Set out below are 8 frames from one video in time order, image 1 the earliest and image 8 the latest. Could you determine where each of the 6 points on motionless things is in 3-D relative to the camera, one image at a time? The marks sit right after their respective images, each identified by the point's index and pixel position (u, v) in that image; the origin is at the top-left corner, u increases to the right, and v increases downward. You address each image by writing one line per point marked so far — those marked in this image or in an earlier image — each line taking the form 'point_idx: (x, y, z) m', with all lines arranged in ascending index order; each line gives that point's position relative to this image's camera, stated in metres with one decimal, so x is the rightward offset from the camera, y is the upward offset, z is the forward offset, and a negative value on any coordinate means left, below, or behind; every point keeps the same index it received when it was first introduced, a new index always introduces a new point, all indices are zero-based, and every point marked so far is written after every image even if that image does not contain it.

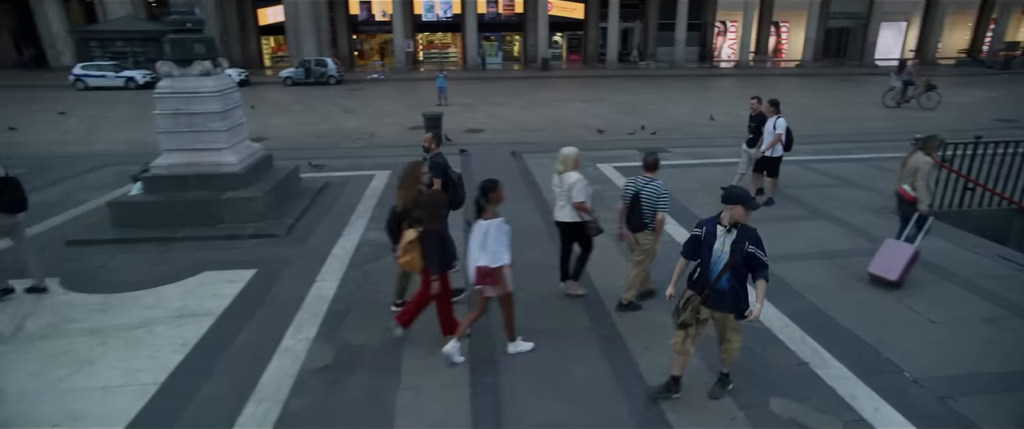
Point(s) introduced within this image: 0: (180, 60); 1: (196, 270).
0: (-4.6, +2.2, +8.3) m
1: (-3.7, -0.7, +7.0) m
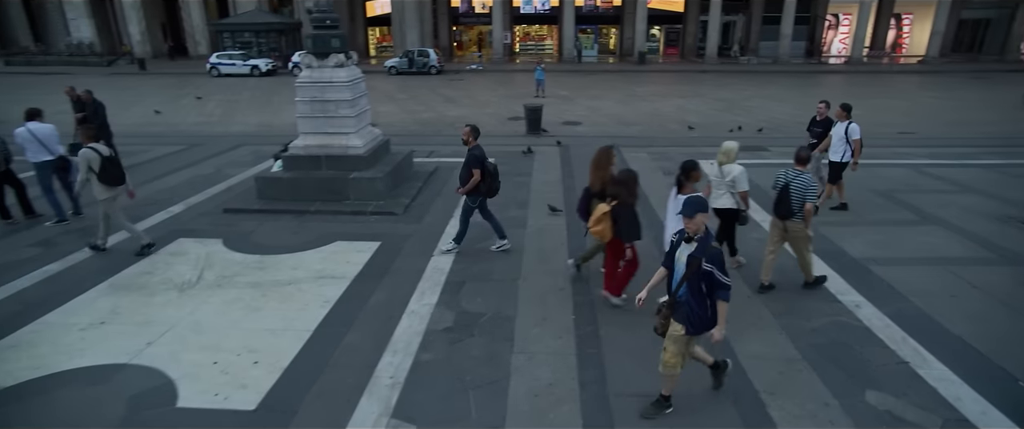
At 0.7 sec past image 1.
0: (-3.0, +2.5, +9.3) m
1: (-2.4, -0.3, +7.9) m
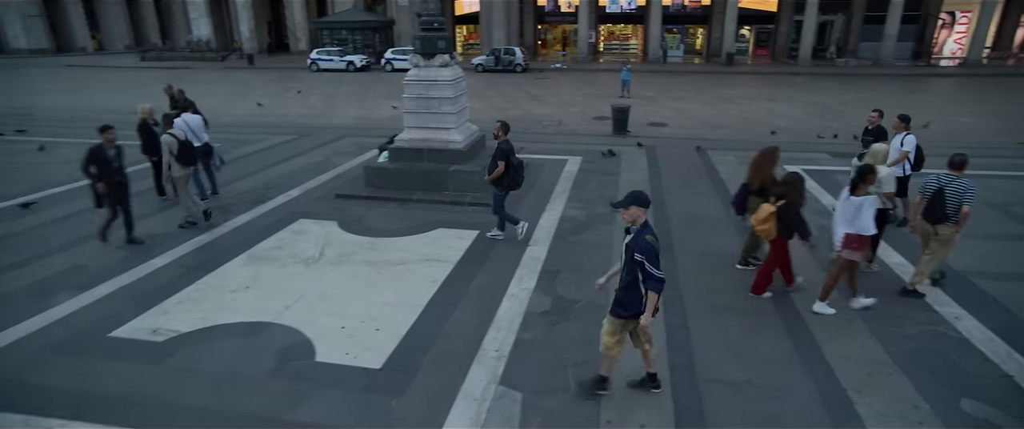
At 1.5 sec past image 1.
0: (-1.4, +2.7, +10.0) m
1: (-1.1, -0.2, +8.6) m
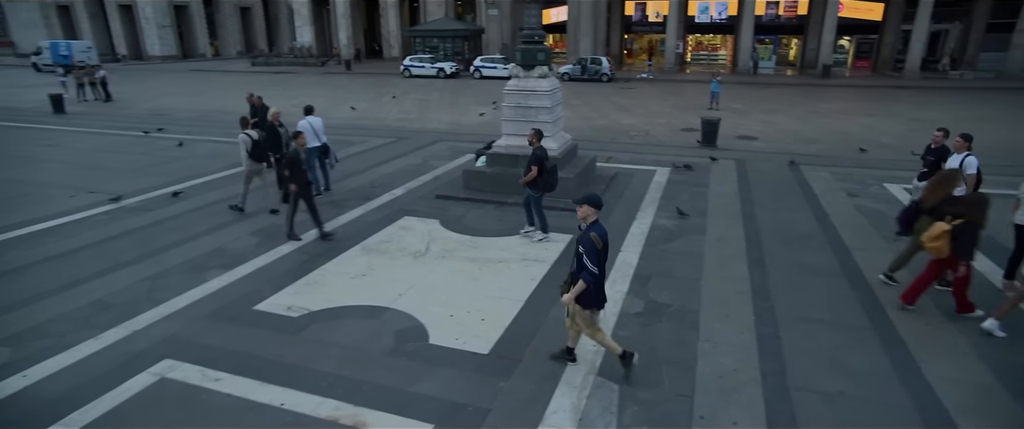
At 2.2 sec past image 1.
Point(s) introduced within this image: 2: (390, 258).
0: (+0.2, +2.7, +10.6) m
1: (+0.2, -0.2, +9.1) m
2: (-1.6, -0.6, +8.0) m
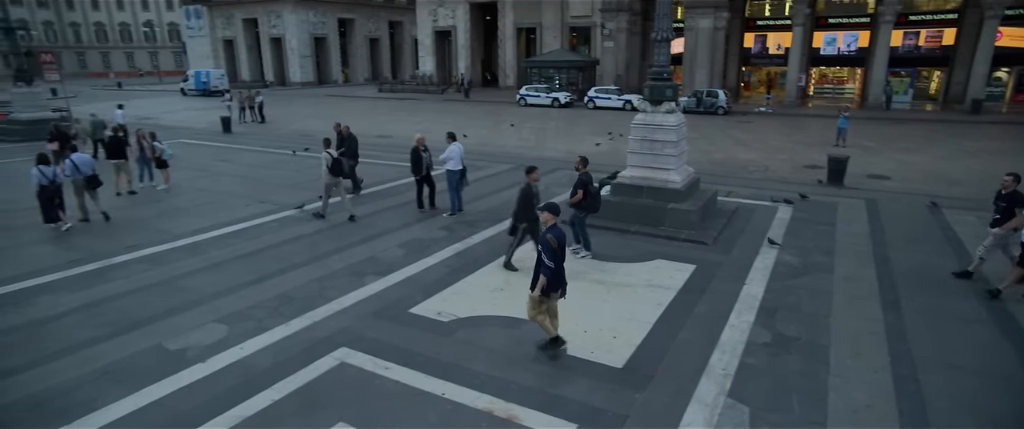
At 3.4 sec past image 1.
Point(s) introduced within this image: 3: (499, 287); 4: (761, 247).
0: (+2.6, +2.1, +11.1) m
1: (+2.2, -0.7, +9.5) m
2: (+0.2, -0.9, +8.8) m
3: (-0.2, -1.0, +8.3) m
4: (+4.1, -0.5, +9.9) m
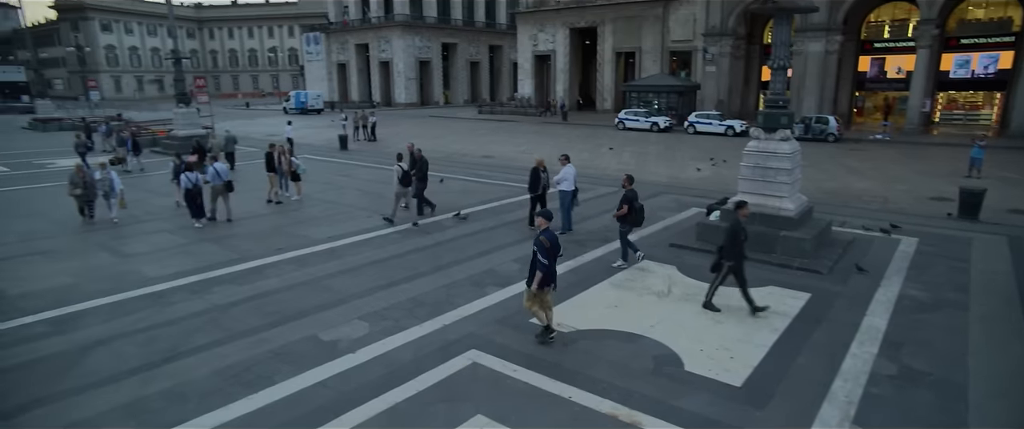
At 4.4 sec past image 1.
0: (+4.8, +1.6, +11.1) m
1: (+4.0, -1.1, +9.5) m
2: (+1.9, -1.2, +9.1) m
3: (+1.5, -1.3, +8.7) m
4: (+6.0, -1.1, +9.7) m
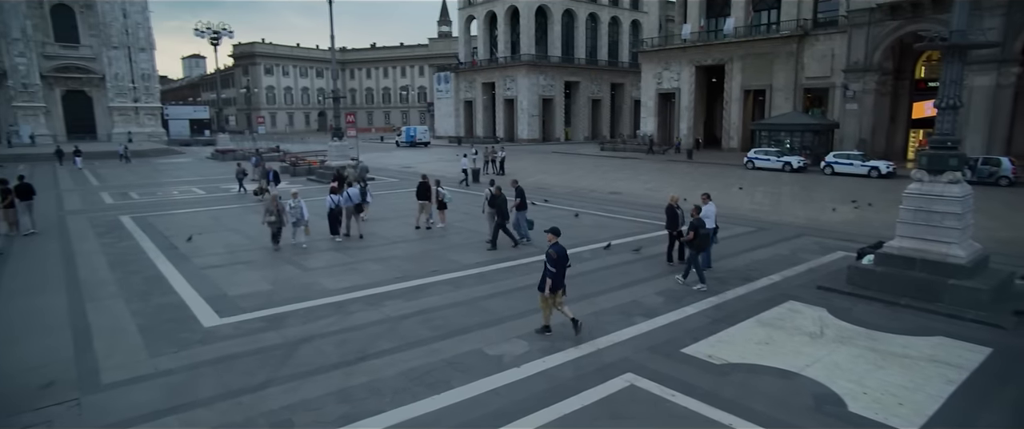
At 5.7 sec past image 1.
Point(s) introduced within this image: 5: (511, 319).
0: (+7.5, +0.8, +10.6) m
1: (+6.4, -1.8, +9.0) m
2: (+4.2, -1.8, +9.0) m
3: (+3.7, -1.9, +8.7) m
4: (+8.3, -1.8, +8.8) m
5: (0.0, -1.7, +9.8) m
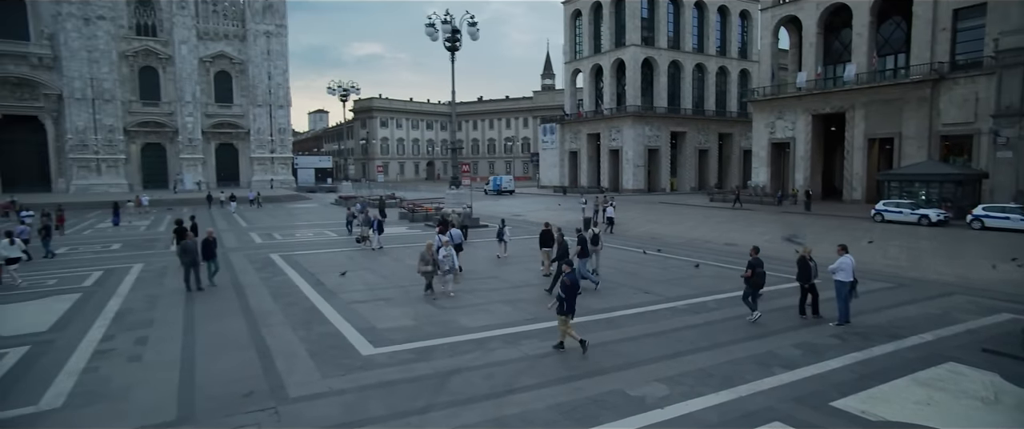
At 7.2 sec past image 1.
0: (+9.9, -0.1, +9.6) m
1: (+8.4, -2.6, +8.1) m
2: (+6.3, -2.5, +8.4) m
3: (+5.7, -2.6, +8.2) m
4: (+10.3, -2.6, +7.5) m
5: (+2.2, -2.5, +9.8) m
